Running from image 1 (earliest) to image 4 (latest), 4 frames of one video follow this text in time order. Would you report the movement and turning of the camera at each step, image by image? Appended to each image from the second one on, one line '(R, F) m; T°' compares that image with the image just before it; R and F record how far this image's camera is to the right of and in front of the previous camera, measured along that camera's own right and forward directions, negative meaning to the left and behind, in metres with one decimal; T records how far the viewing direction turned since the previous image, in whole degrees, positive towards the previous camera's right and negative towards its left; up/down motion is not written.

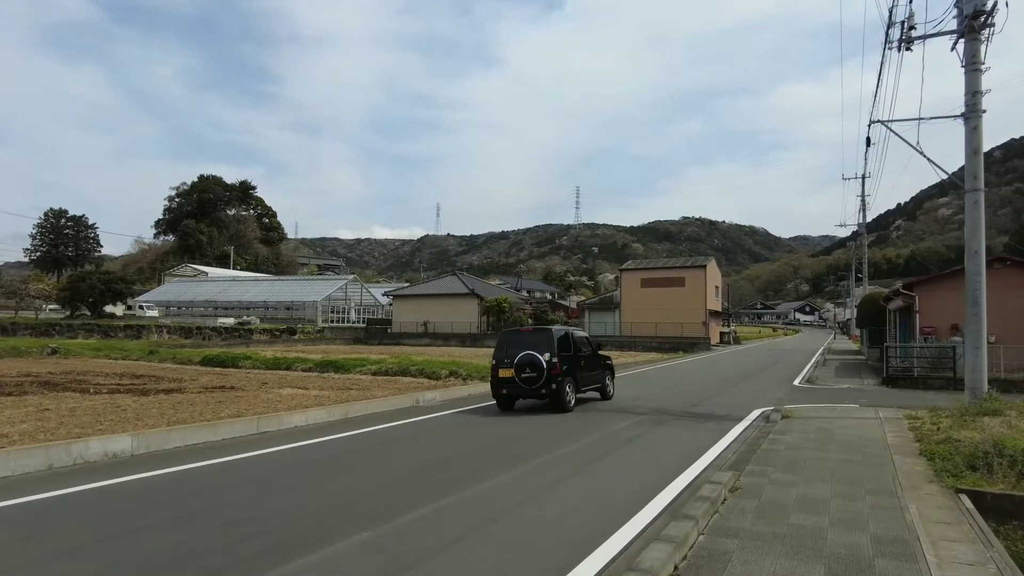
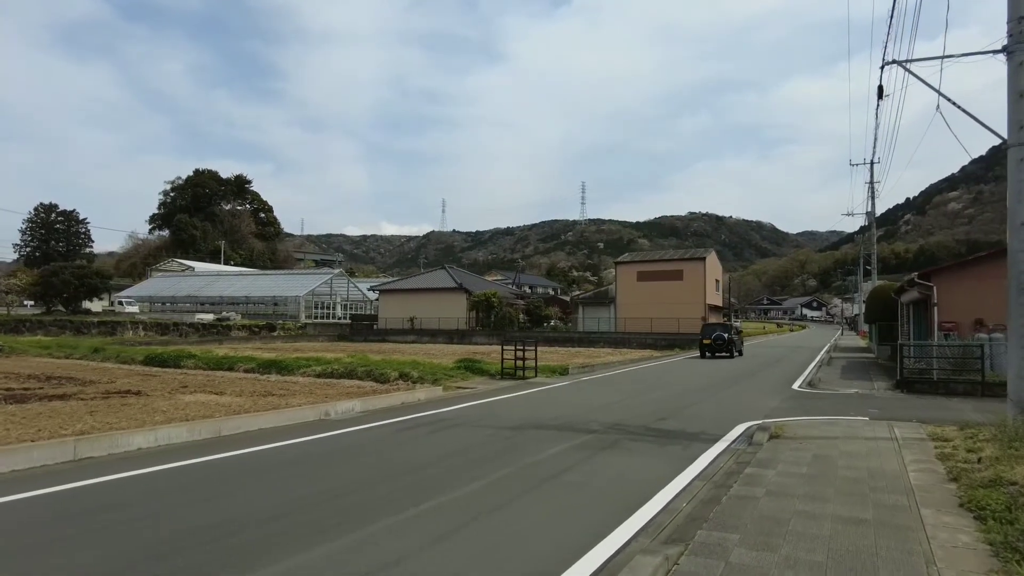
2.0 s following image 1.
(+1.3, +2.4) m; -1°
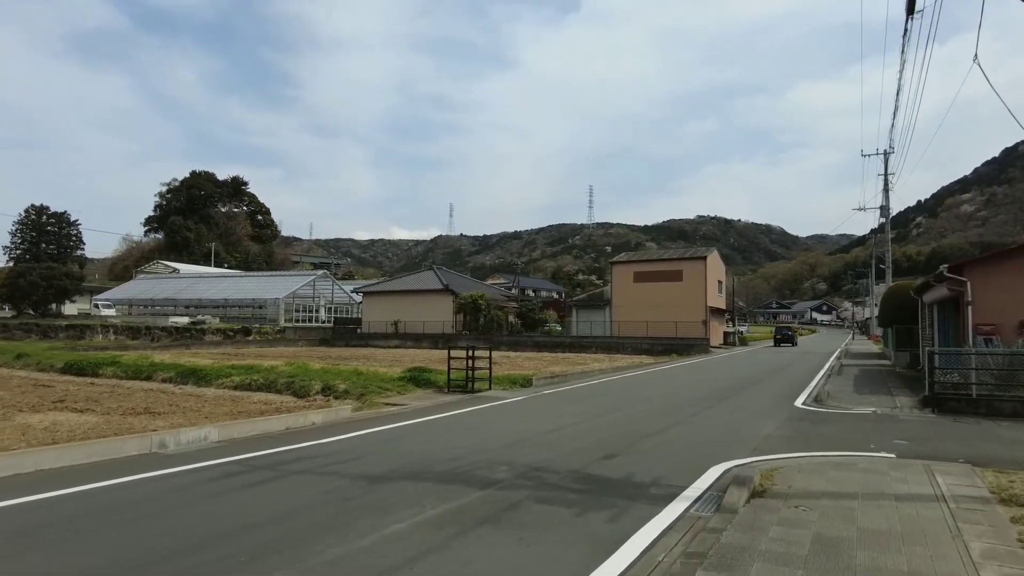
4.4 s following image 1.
(+1.4, +2.8) m; -1°
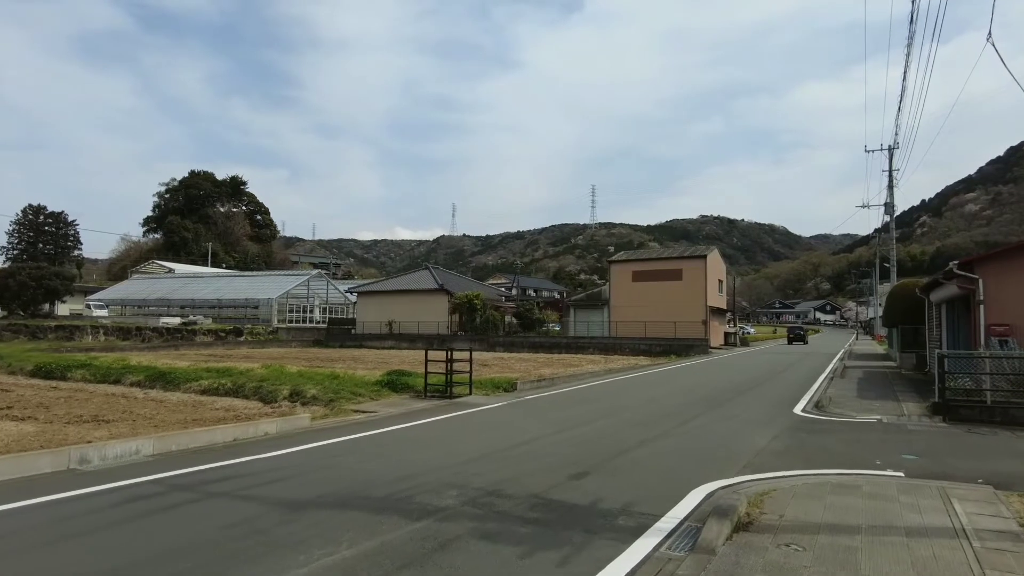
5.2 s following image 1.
(+0.5, +0.9) m; 0°
